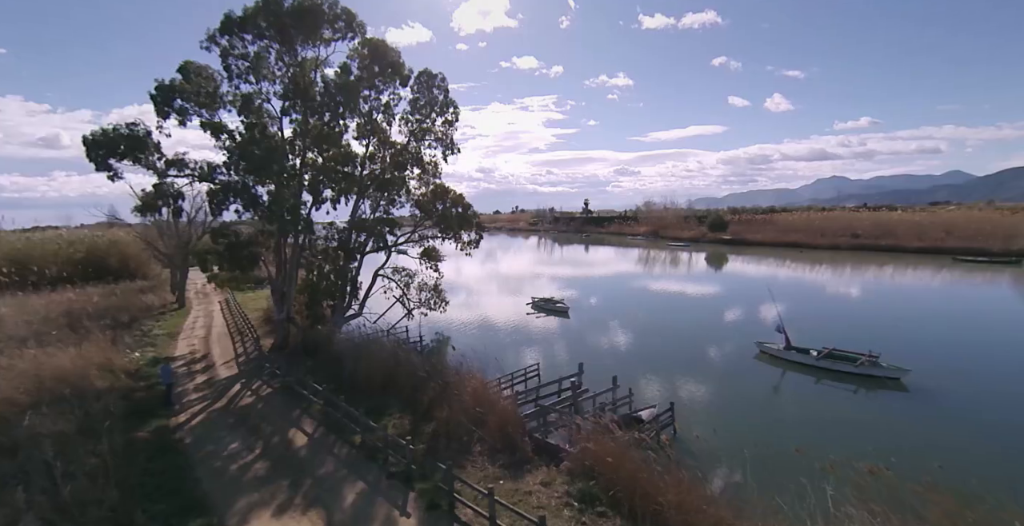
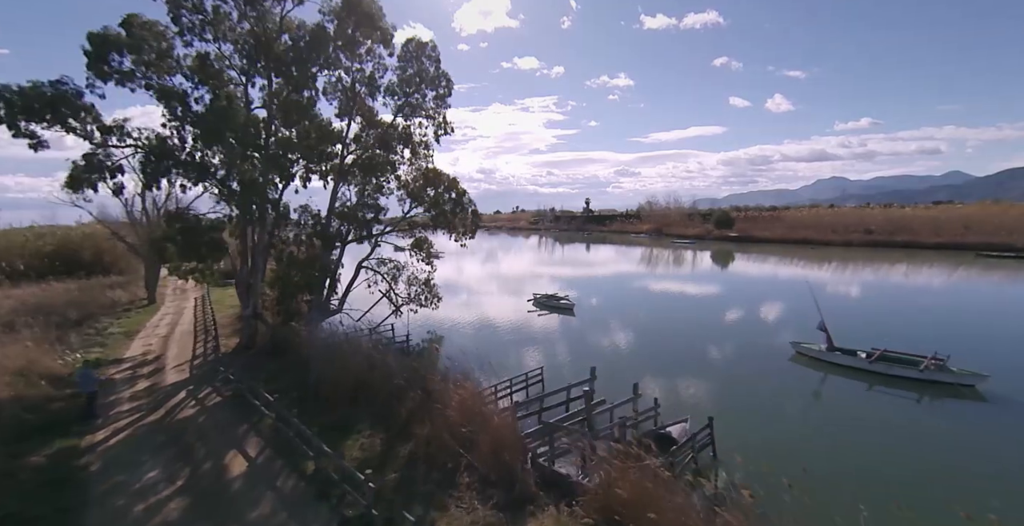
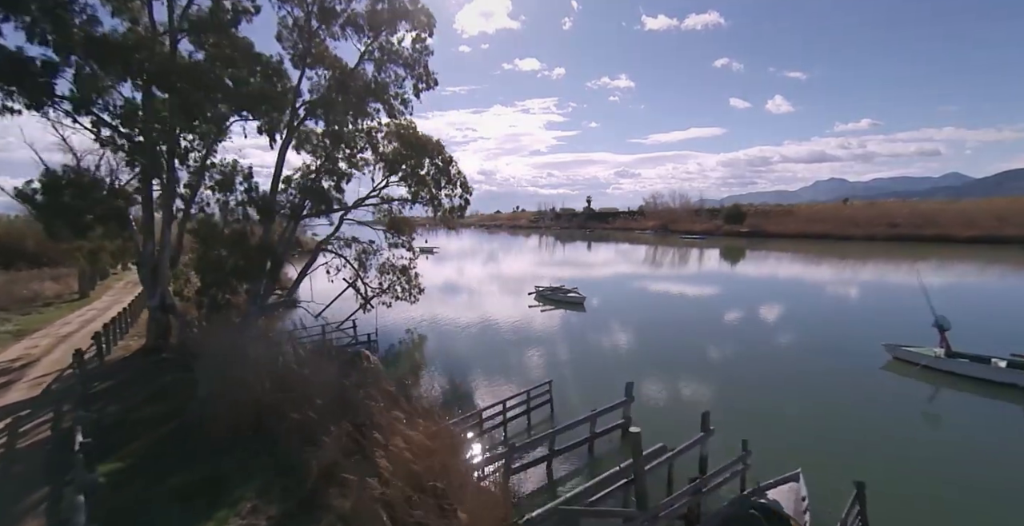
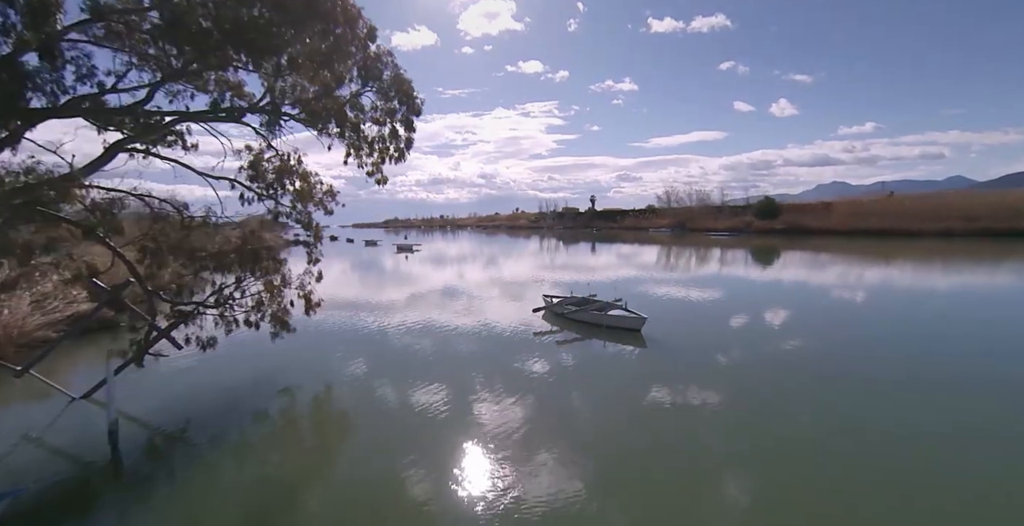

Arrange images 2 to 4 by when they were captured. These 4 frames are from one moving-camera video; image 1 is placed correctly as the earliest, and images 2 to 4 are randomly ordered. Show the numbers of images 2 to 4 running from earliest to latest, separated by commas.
2, 3, 4
